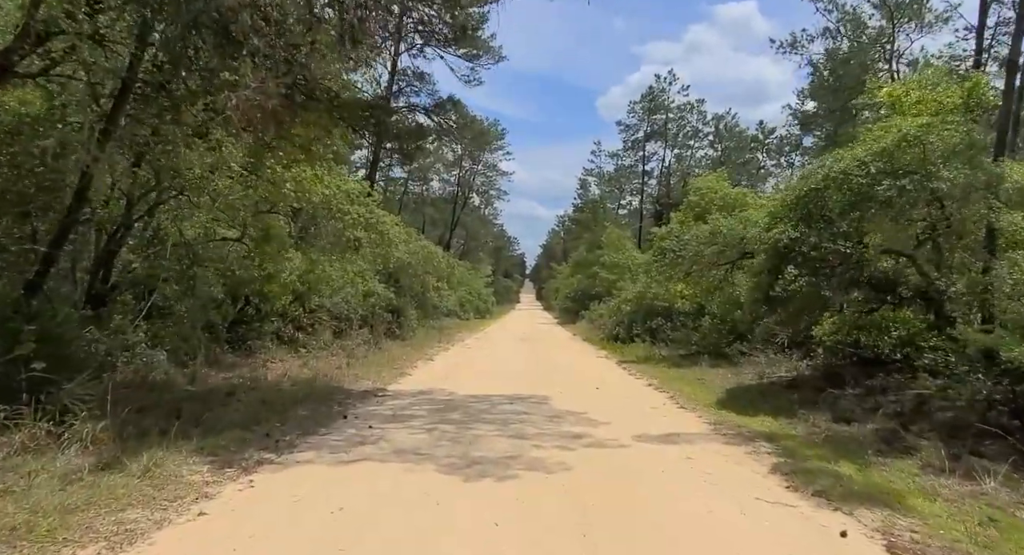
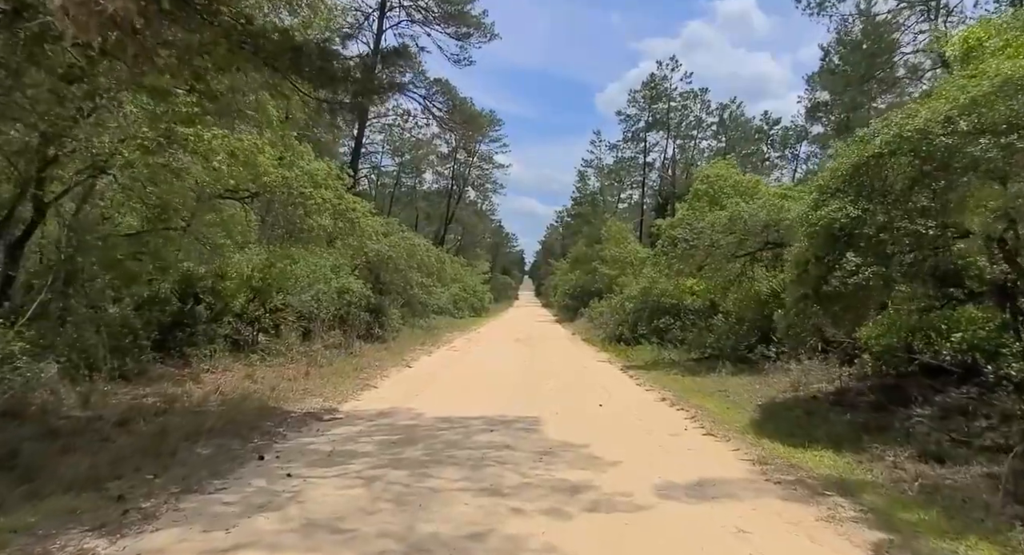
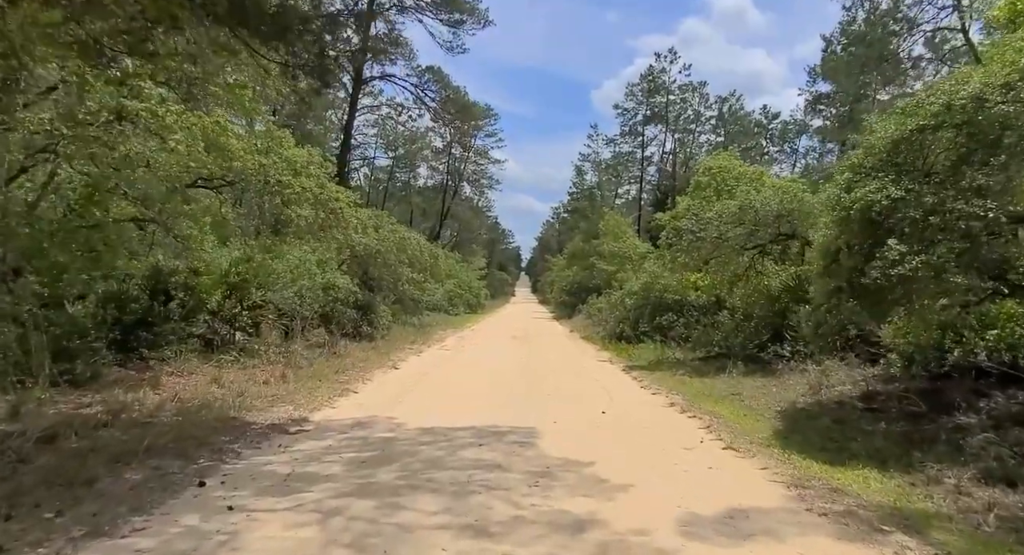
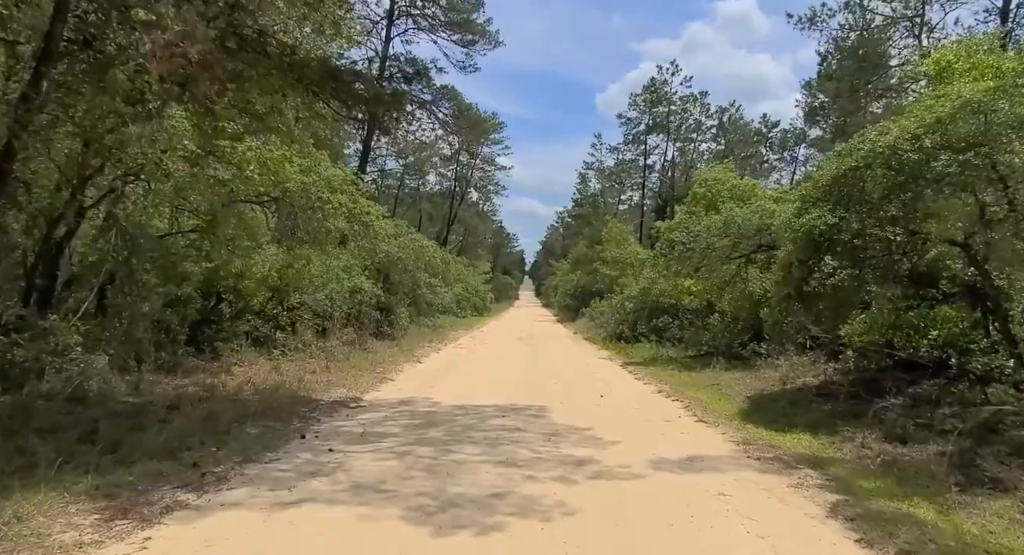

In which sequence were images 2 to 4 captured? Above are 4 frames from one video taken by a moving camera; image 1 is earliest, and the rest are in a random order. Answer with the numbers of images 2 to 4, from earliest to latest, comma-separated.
4, 2, 3
